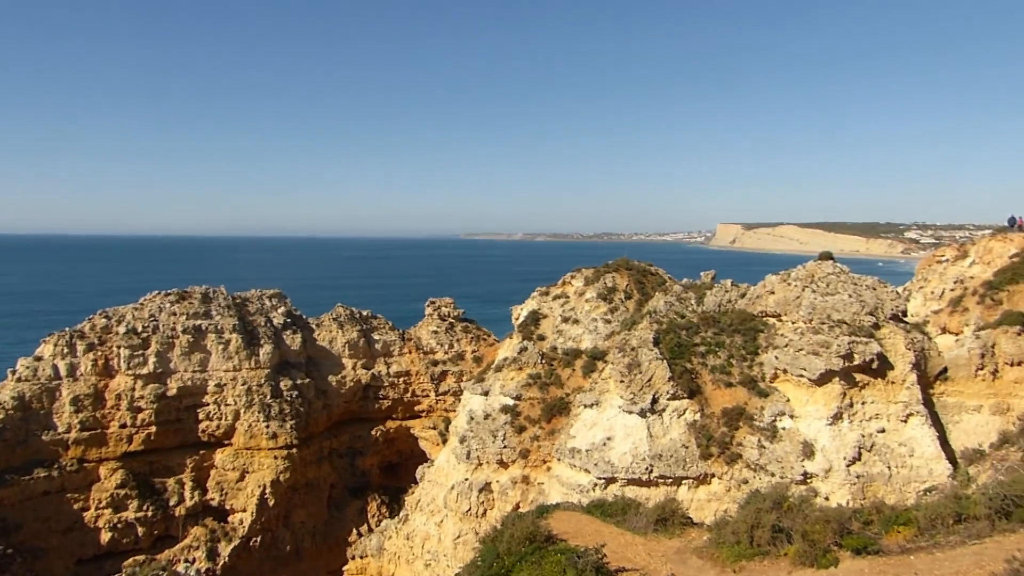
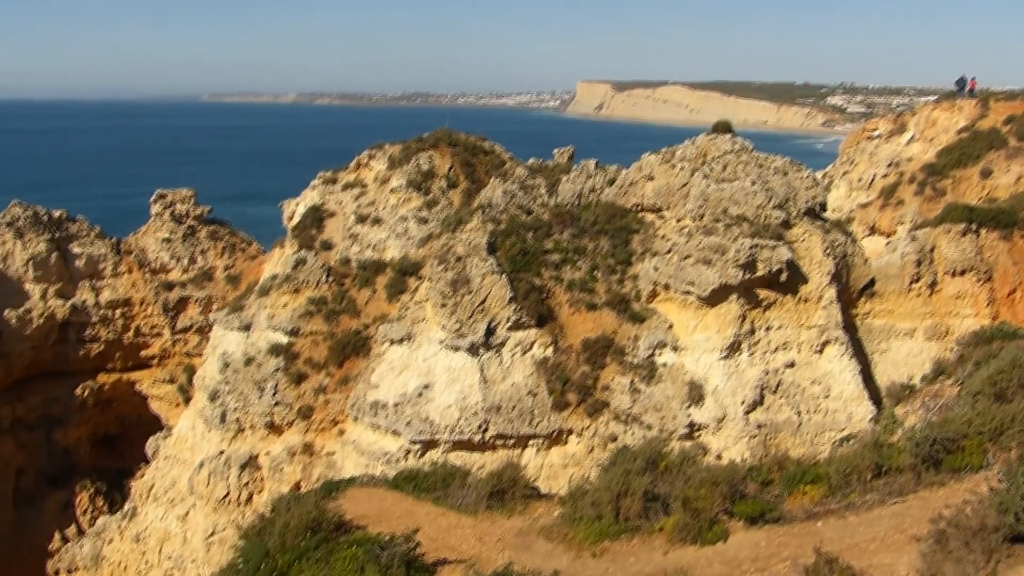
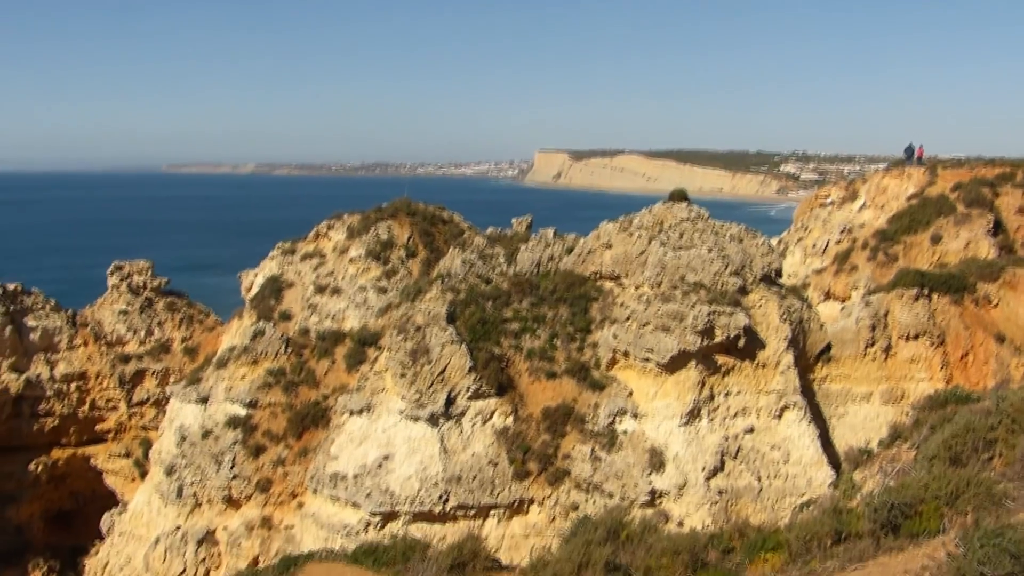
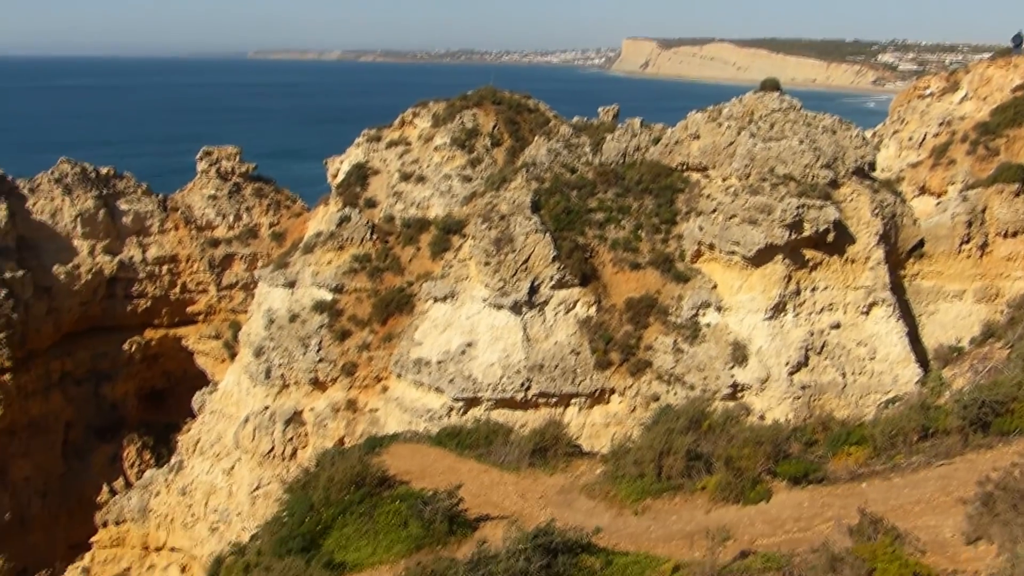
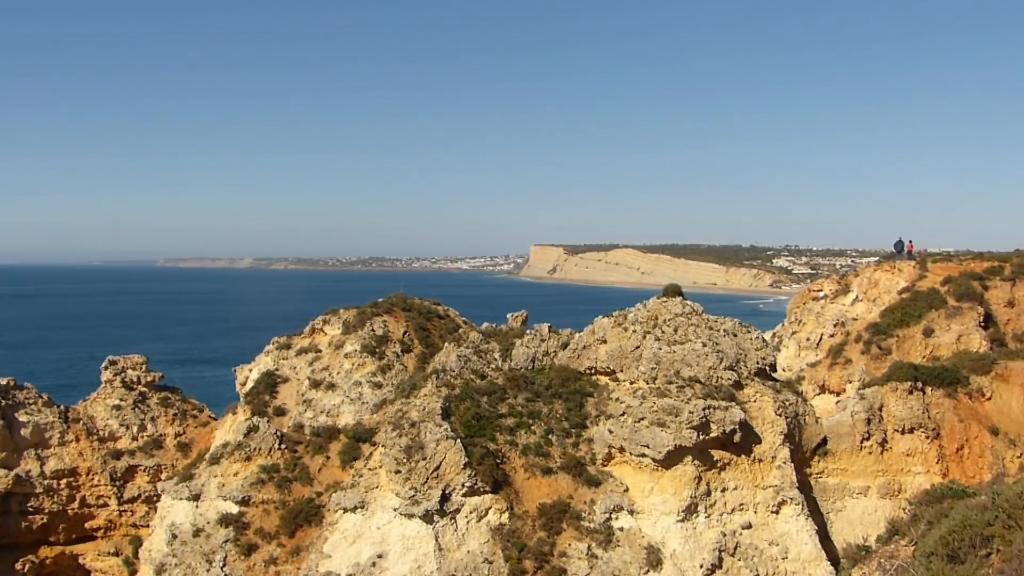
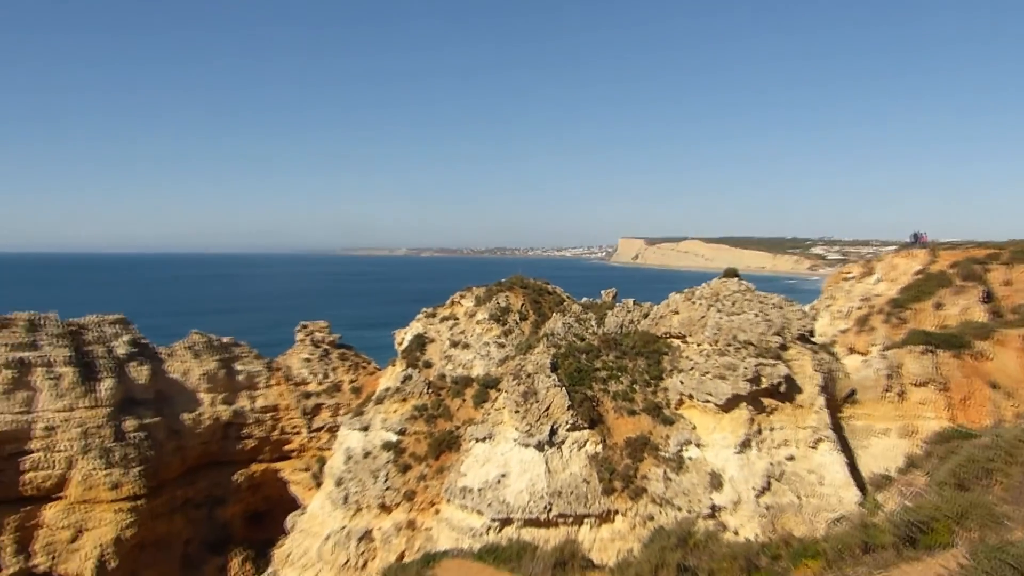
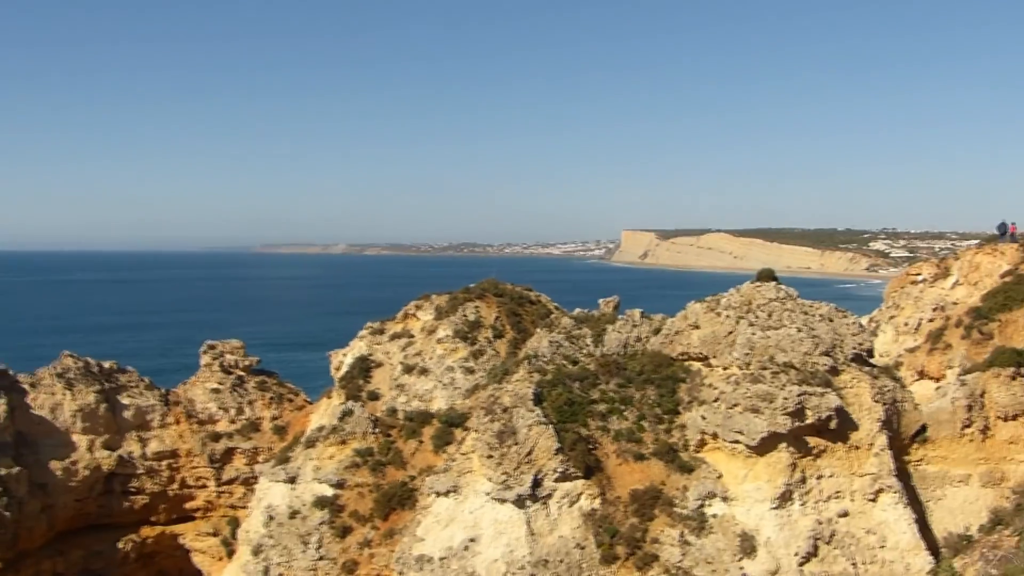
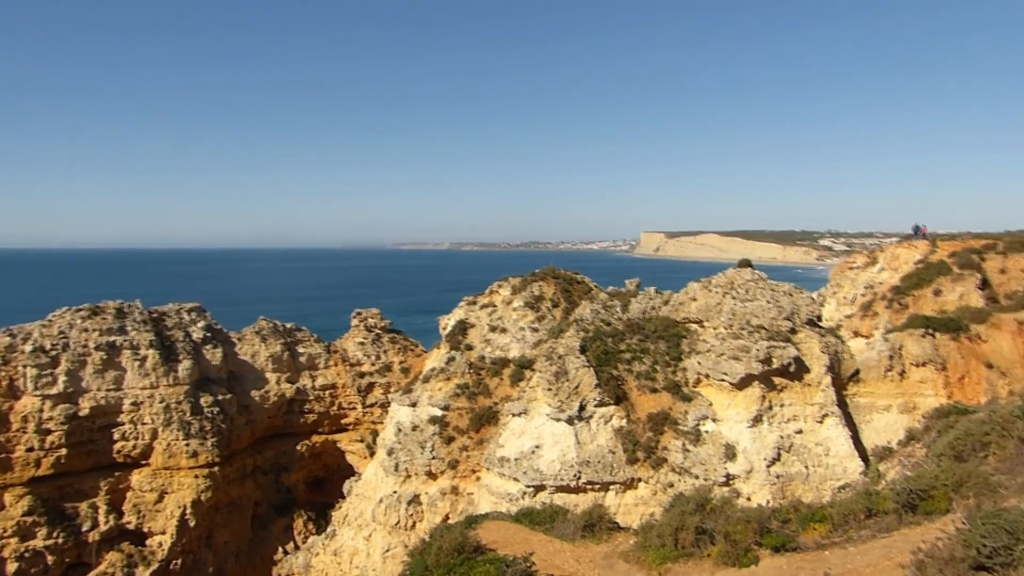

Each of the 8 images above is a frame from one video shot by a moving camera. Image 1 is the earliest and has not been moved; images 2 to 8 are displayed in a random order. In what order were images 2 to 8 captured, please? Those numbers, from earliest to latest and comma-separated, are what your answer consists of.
8, 6, 7, 5, 3, 2, 4
